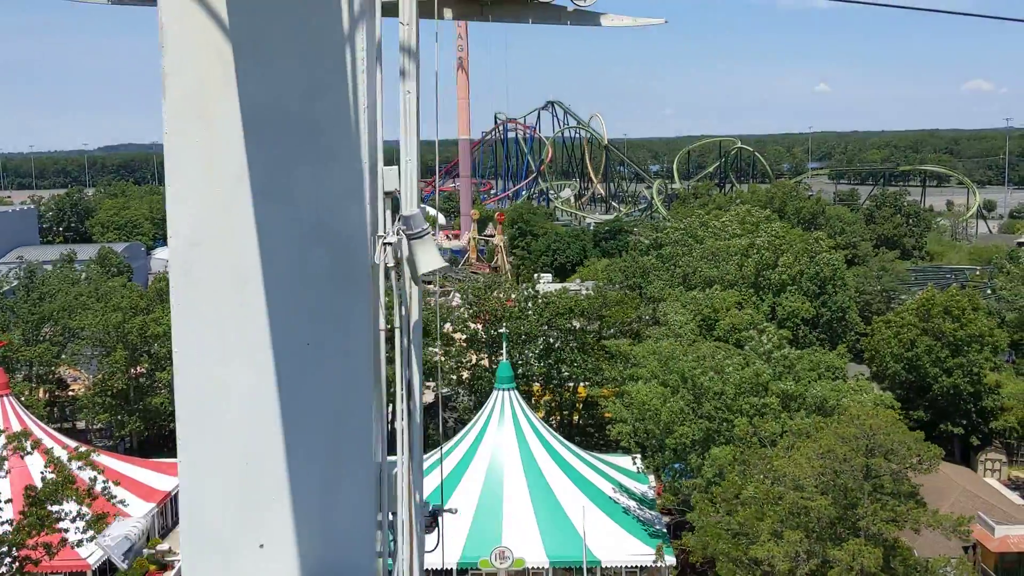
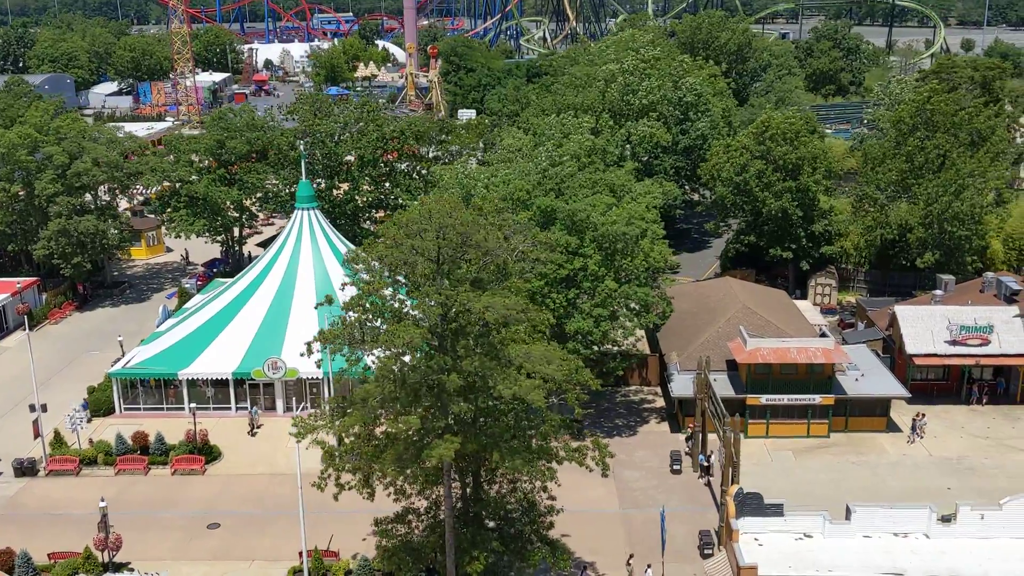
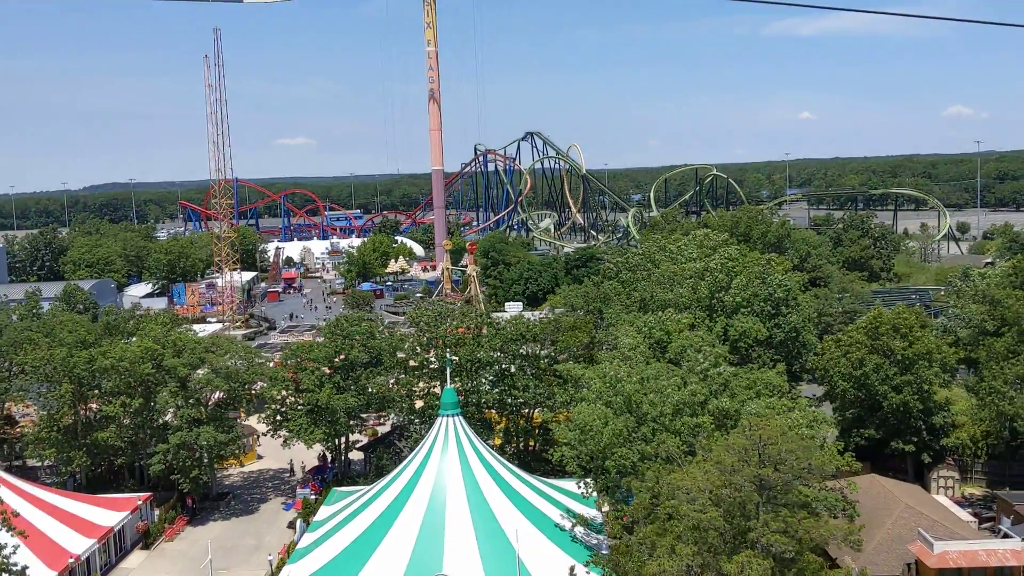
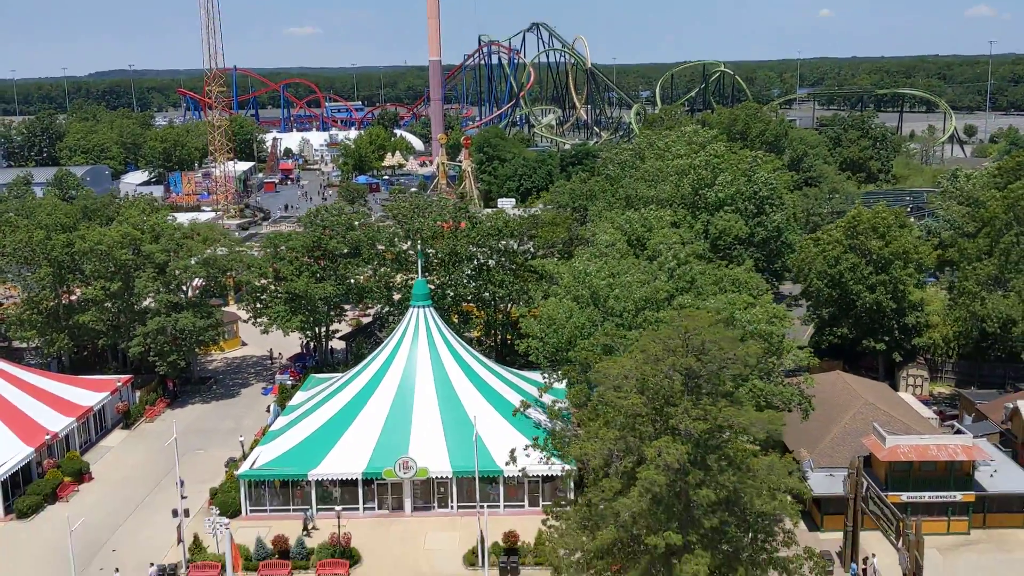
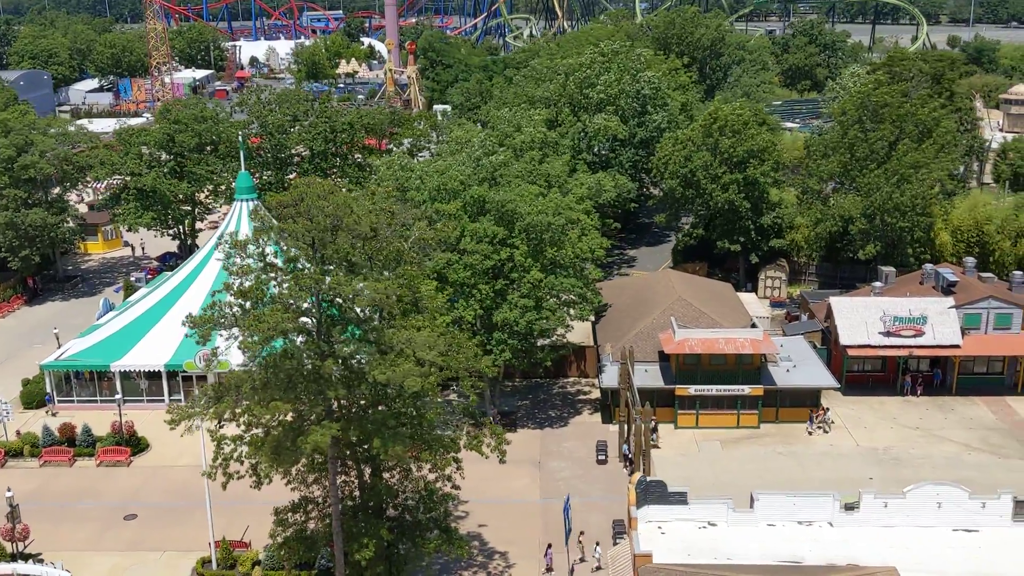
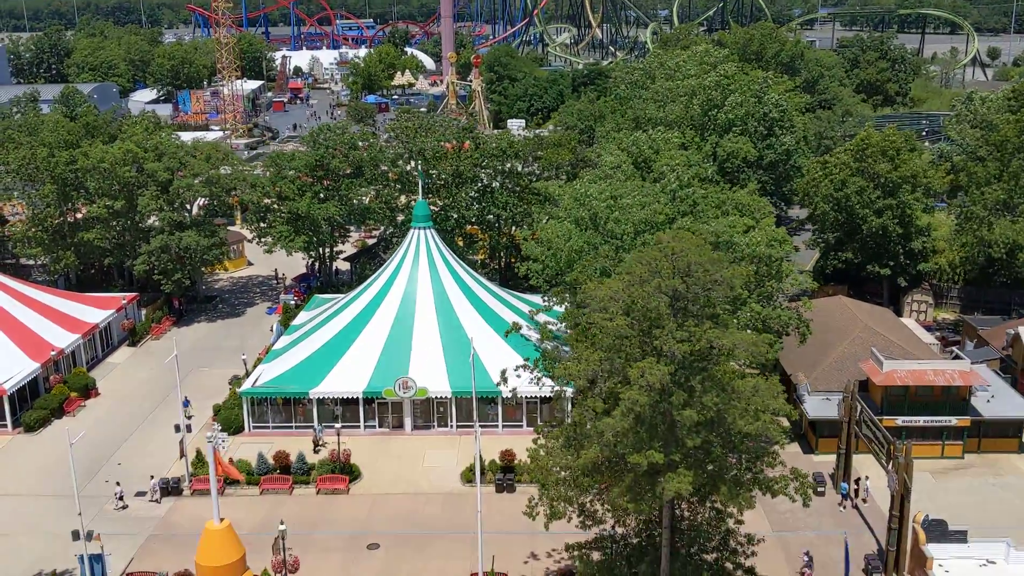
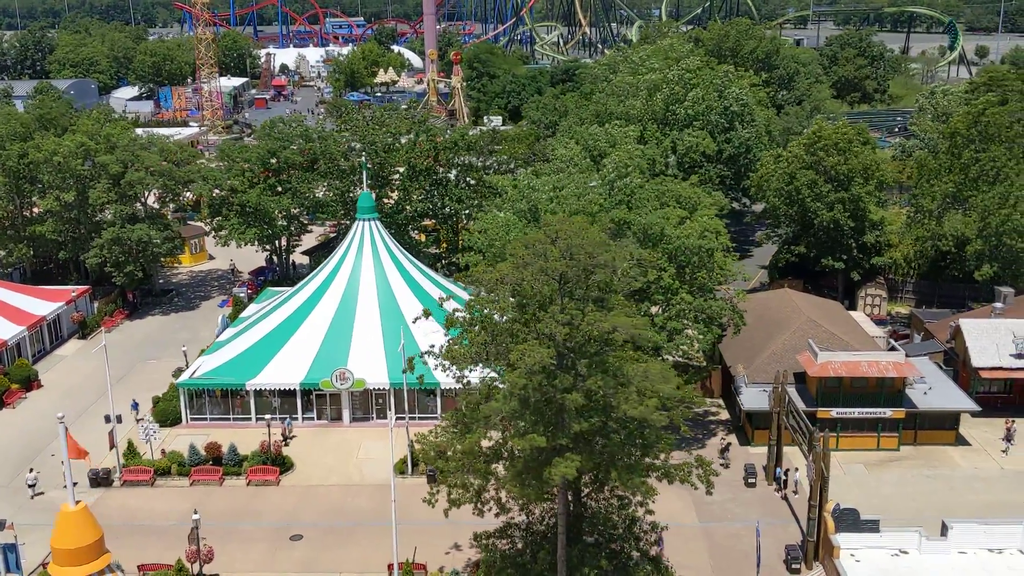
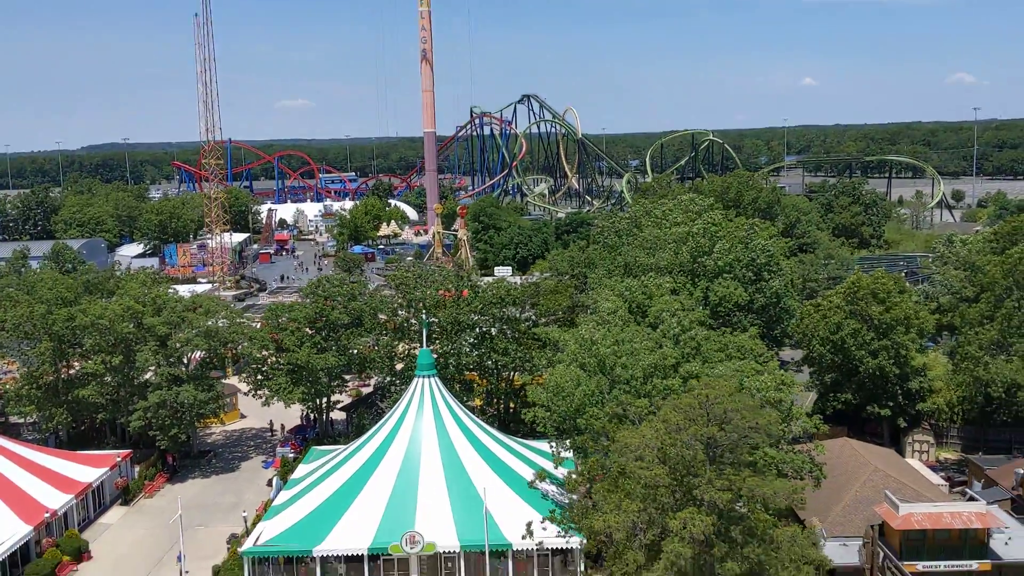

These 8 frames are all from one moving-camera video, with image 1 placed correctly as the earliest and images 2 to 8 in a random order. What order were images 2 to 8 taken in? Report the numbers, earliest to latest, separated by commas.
3, 8, 4, 6, 7, 2, 5
